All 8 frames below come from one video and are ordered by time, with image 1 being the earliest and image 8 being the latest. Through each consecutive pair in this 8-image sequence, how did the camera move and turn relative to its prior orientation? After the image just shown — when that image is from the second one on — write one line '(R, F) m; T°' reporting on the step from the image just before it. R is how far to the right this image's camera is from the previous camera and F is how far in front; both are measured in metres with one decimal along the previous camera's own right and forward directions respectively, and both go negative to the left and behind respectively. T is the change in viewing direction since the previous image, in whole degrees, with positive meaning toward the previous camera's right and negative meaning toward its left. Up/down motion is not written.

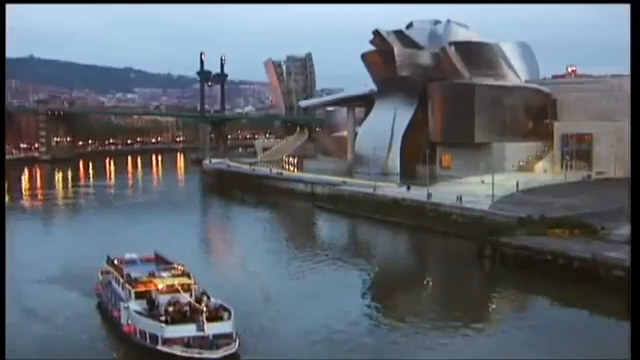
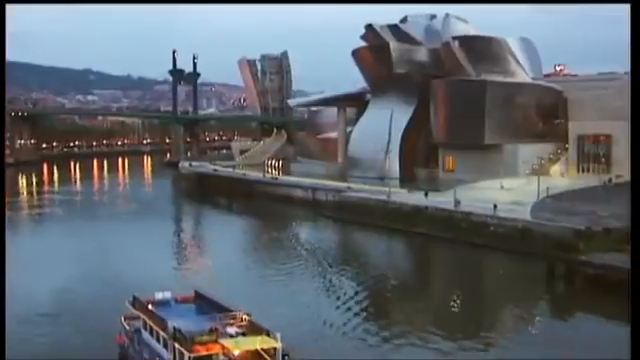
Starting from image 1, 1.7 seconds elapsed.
(-0.3, +0.8) m; +2°
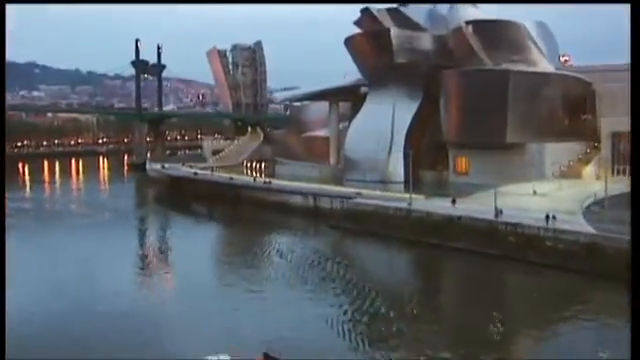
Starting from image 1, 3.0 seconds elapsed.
(-0.3, +1.2) m; +2°
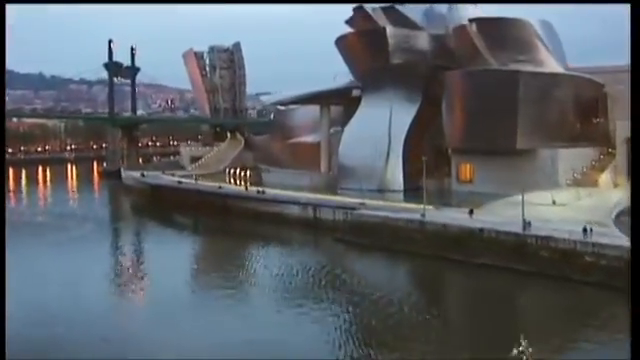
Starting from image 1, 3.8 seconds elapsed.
(-0.2, +0.6) m; +2°
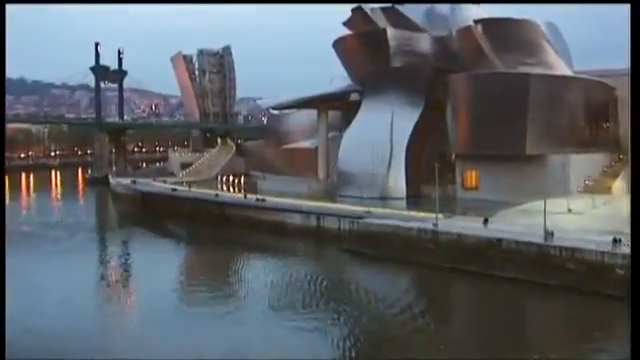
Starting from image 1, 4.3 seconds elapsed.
(-0.1, +0.3) m; +1°
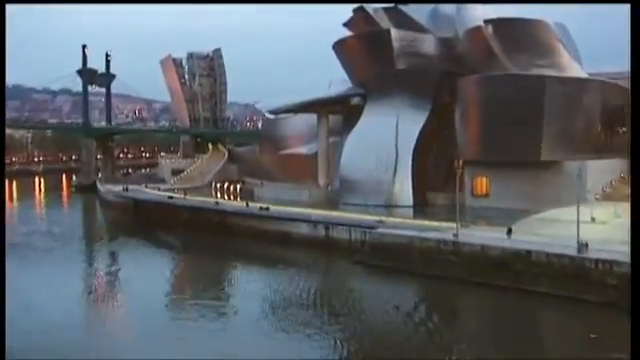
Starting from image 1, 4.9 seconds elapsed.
(-0.1, +0.3) m; +1°
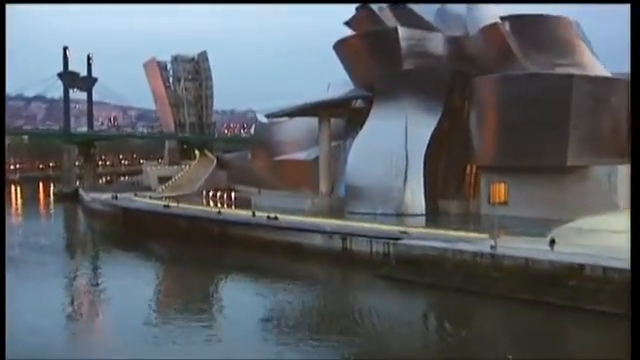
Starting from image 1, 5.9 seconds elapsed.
(-0.2, +0.5) m; +2°
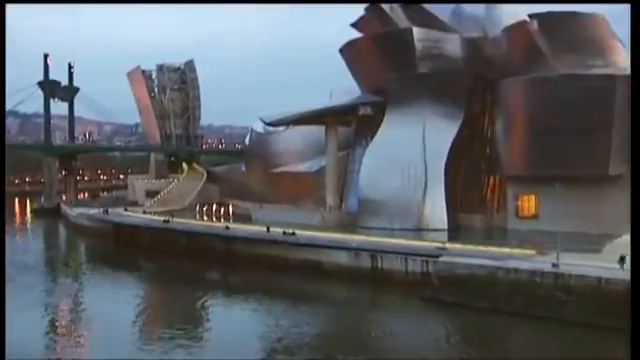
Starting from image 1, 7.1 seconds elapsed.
(-0.2, +0.6) m; +2°
